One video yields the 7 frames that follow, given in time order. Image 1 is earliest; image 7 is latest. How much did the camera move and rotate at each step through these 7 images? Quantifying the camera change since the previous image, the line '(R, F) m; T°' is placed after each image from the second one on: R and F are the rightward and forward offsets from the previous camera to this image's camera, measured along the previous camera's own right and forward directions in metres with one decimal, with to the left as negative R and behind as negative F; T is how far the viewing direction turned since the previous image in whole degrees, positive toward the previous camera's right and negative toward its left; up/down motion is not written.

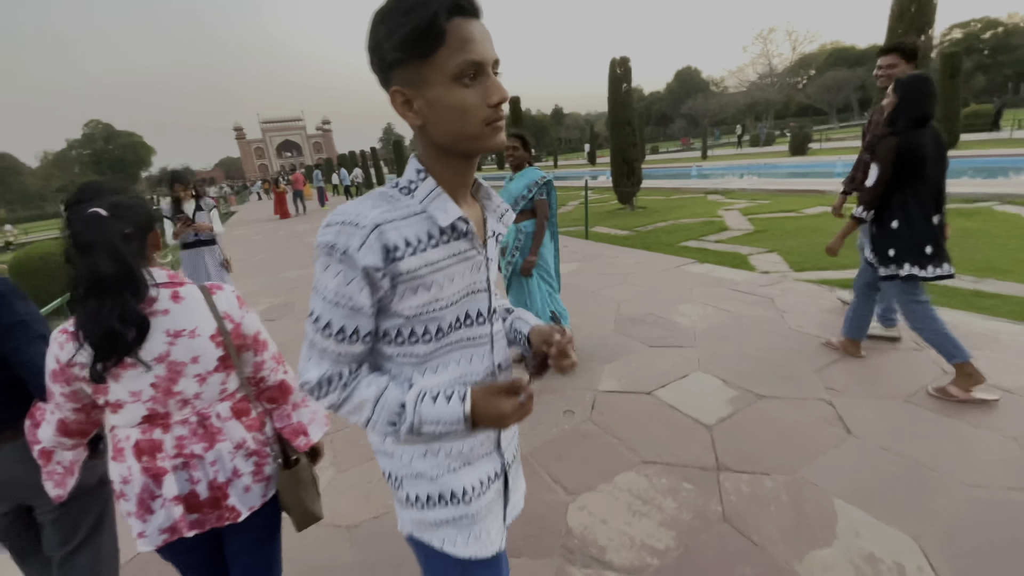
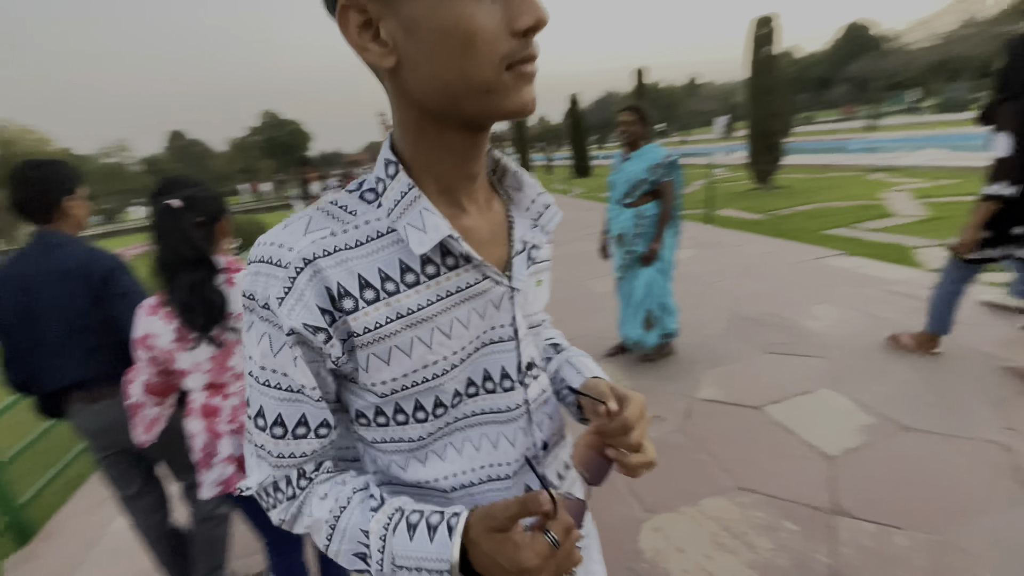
(+0.1, +0.1) m; -14°
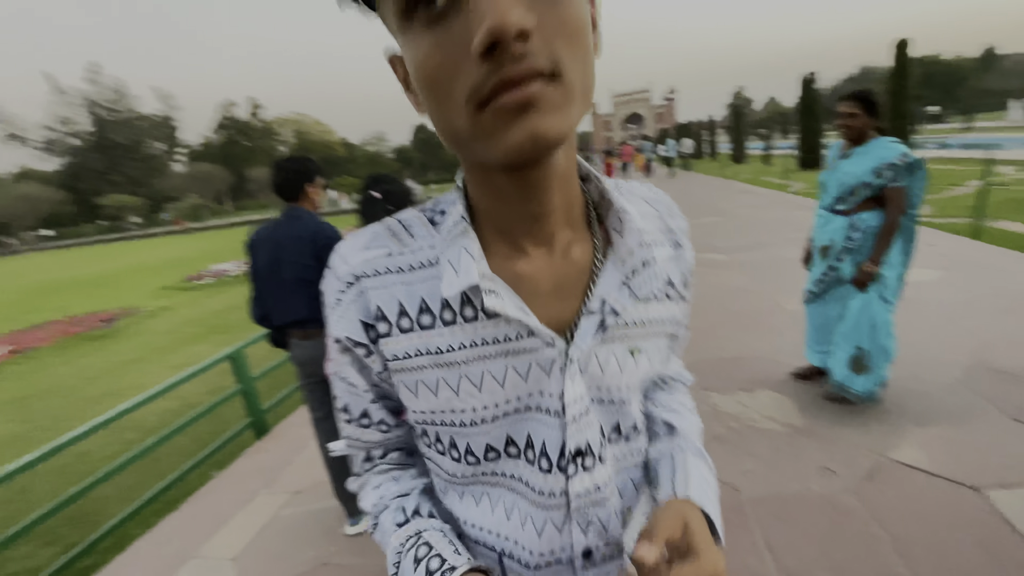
(+0.2, 0.0) m; -22°
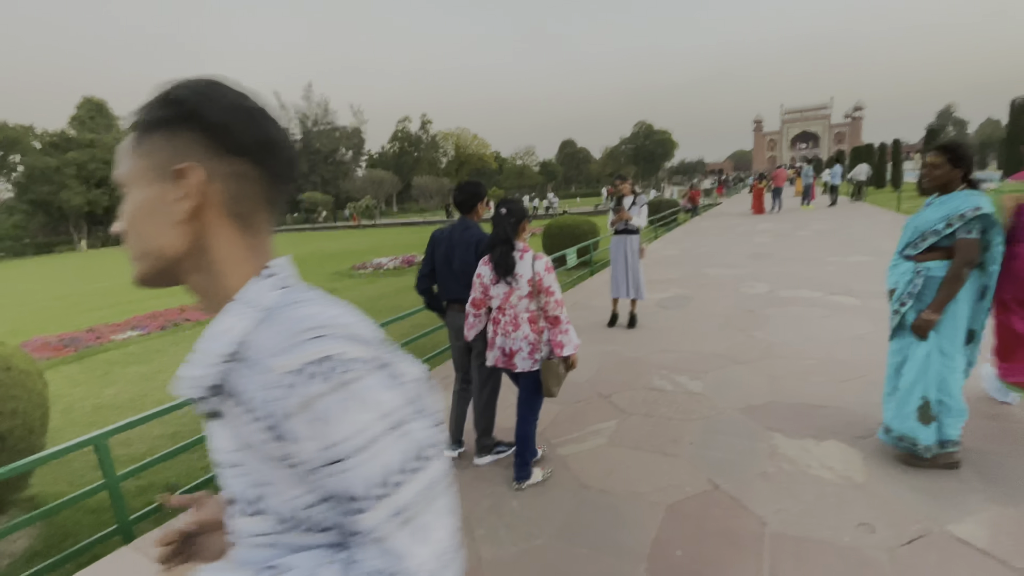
(+0.3, -0.3) m; -16°
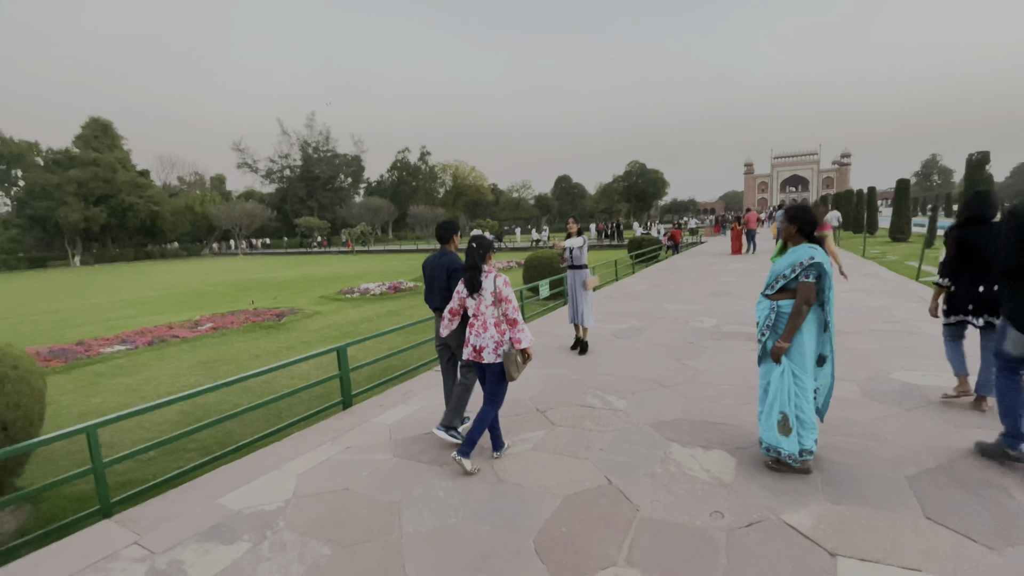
(+0.3, -0.5) m; +1°
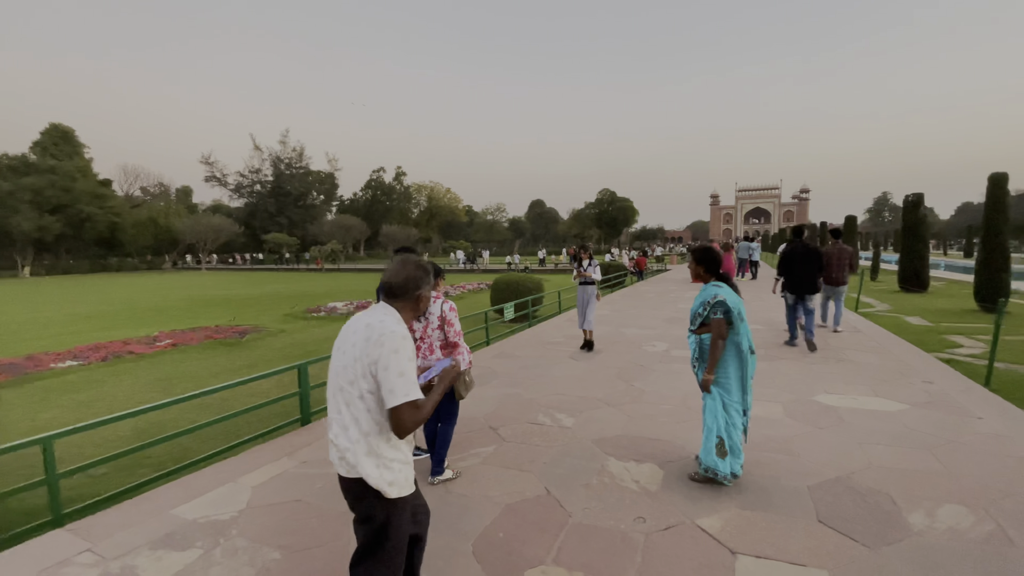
(+0.1, -0.3) m; +3°
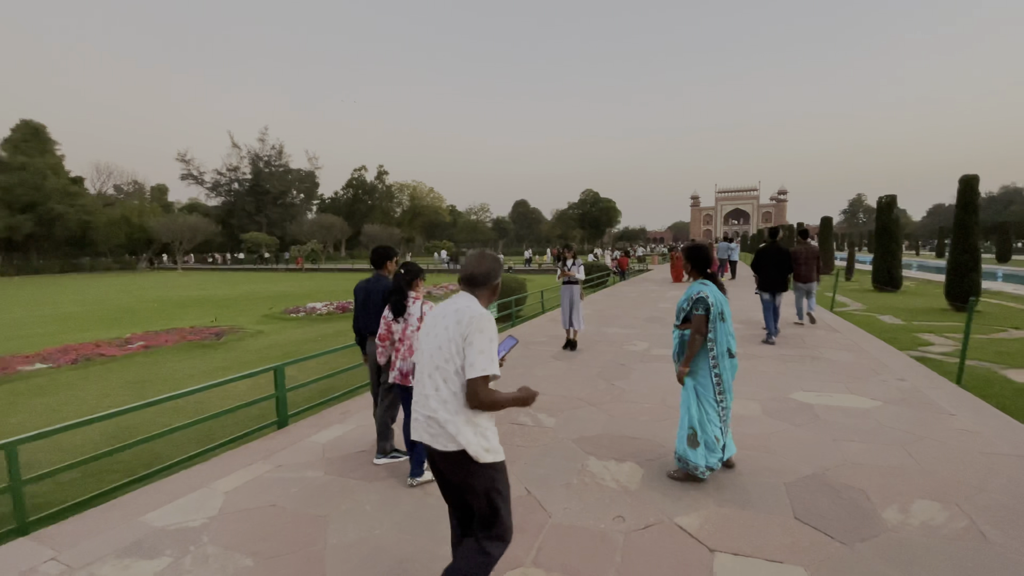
(0.0, 0.0) m; +2°
